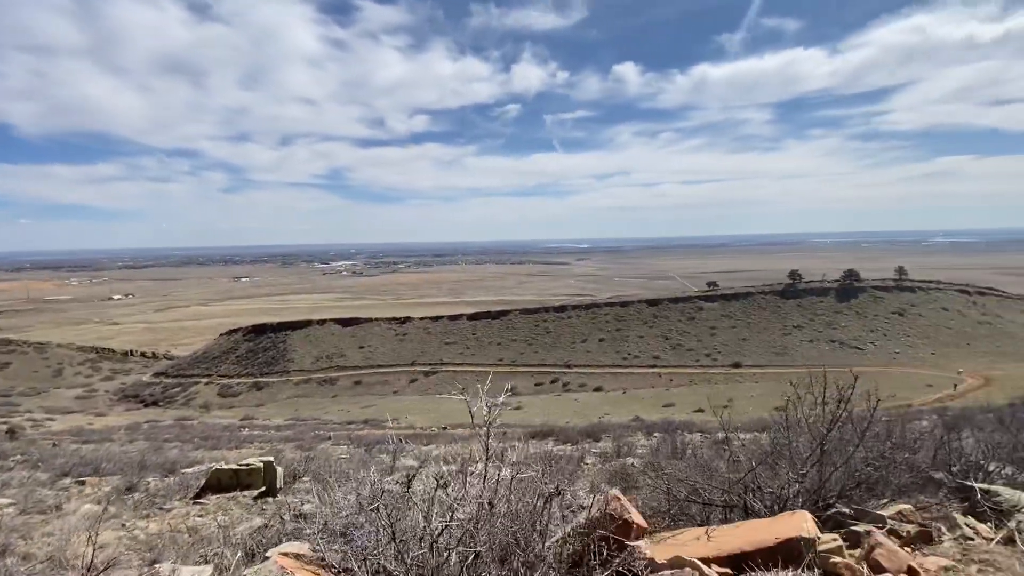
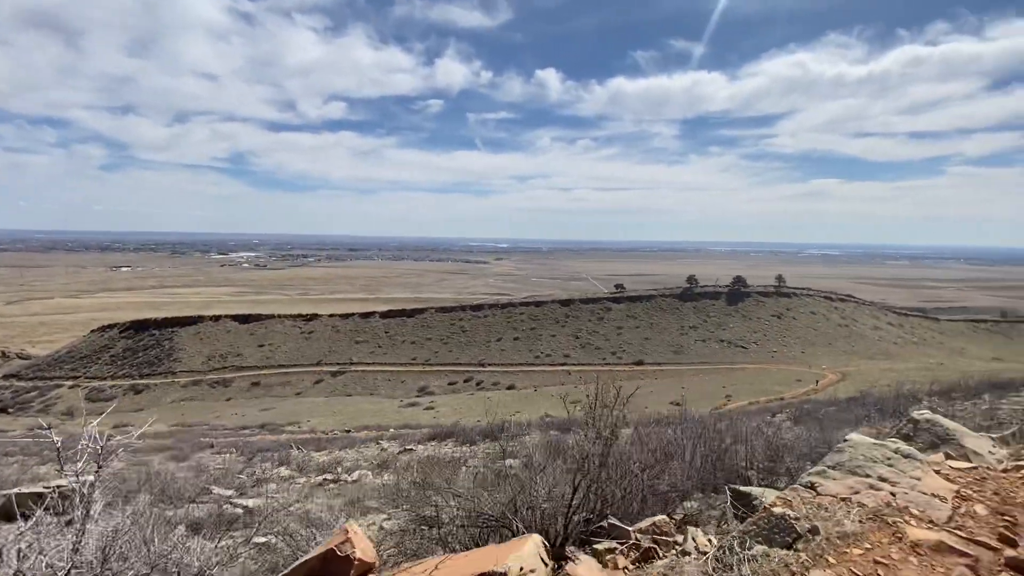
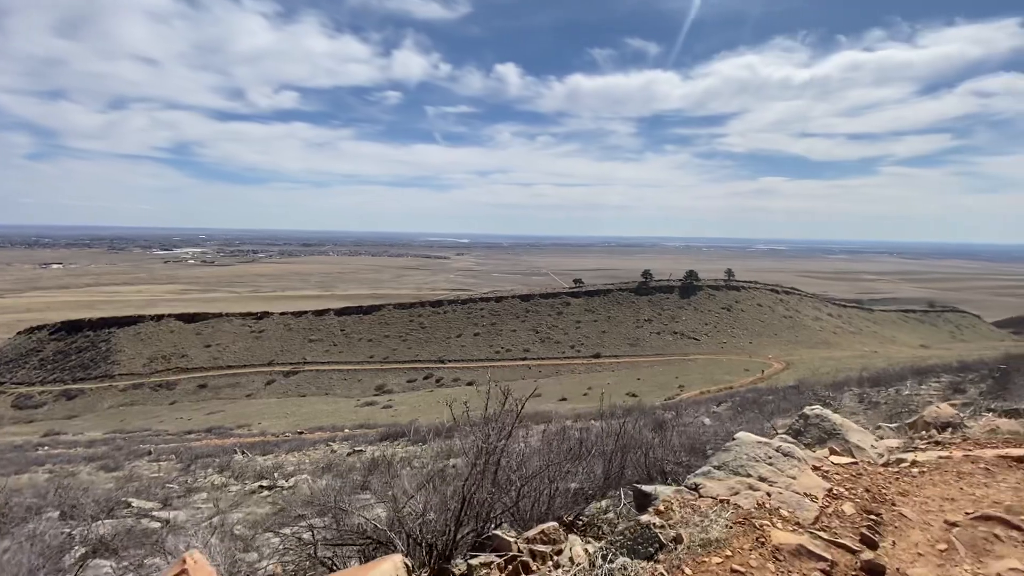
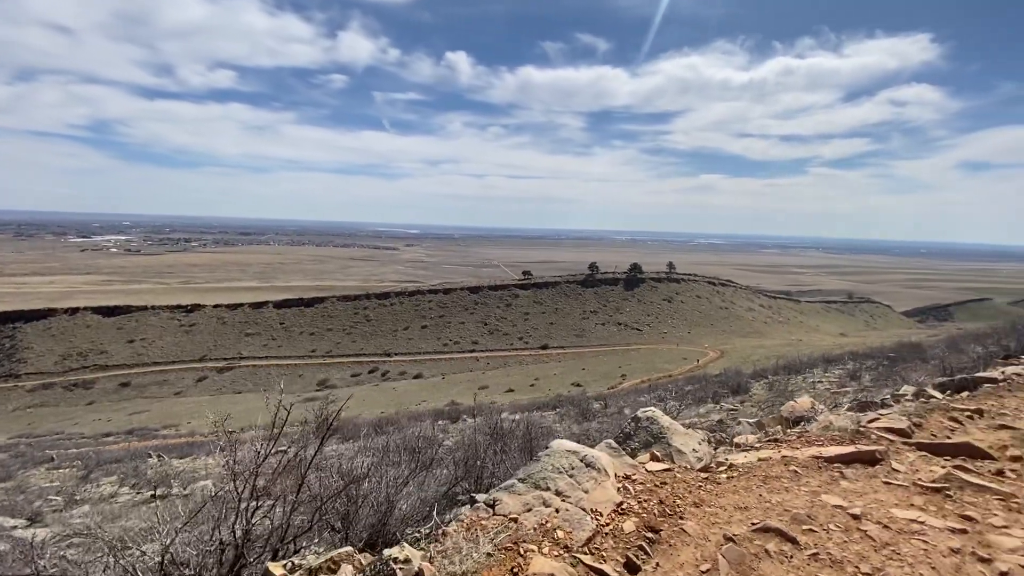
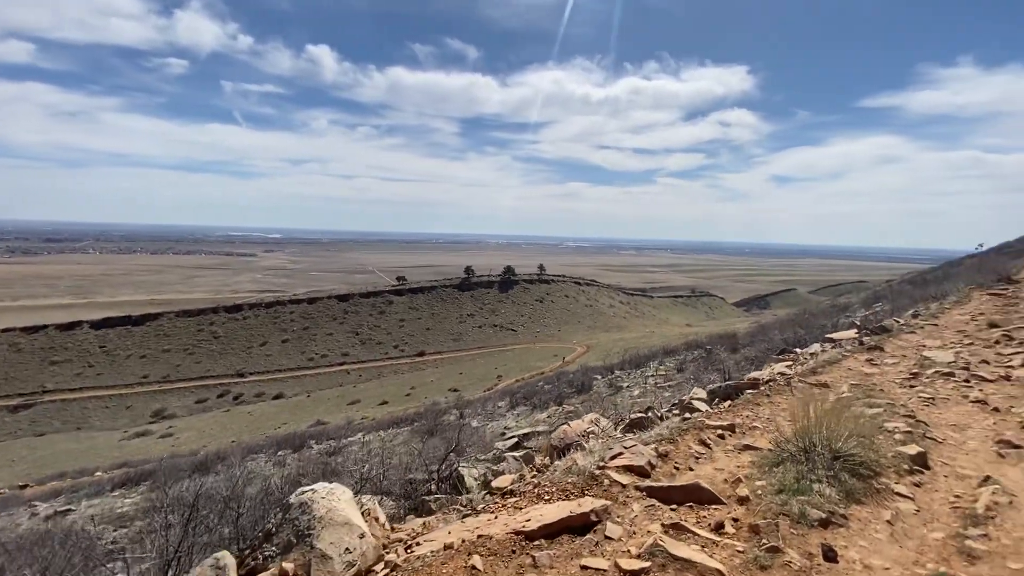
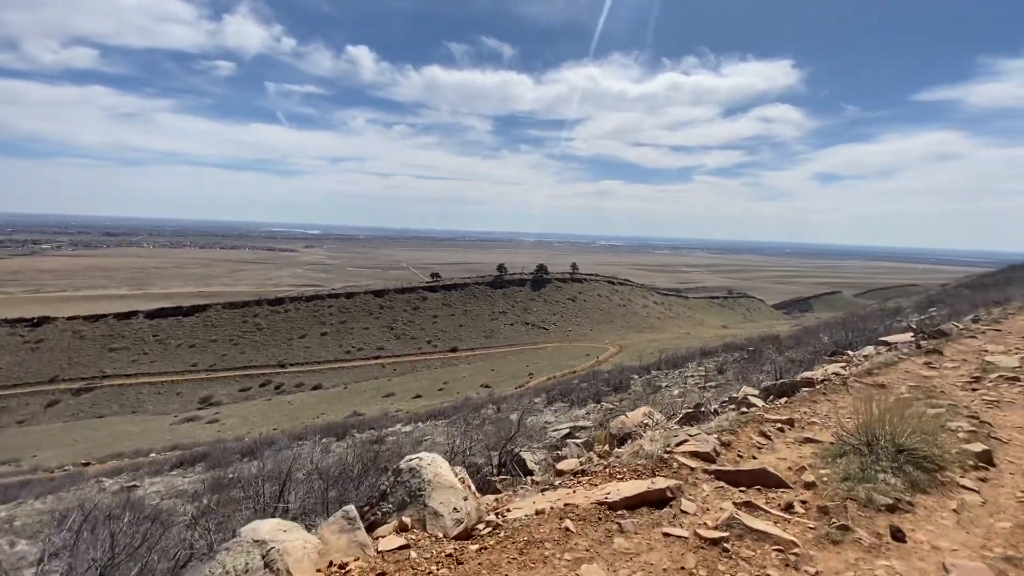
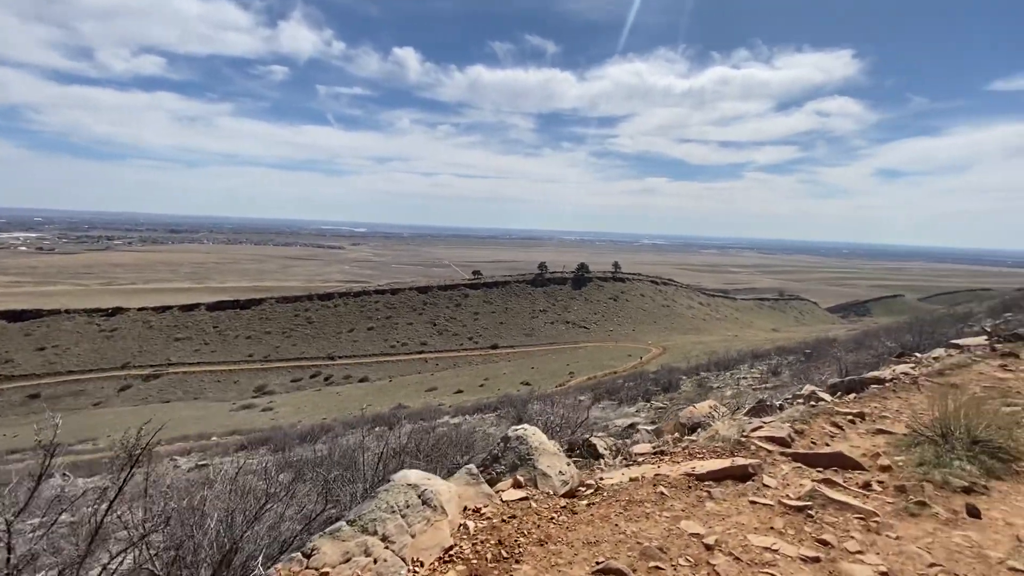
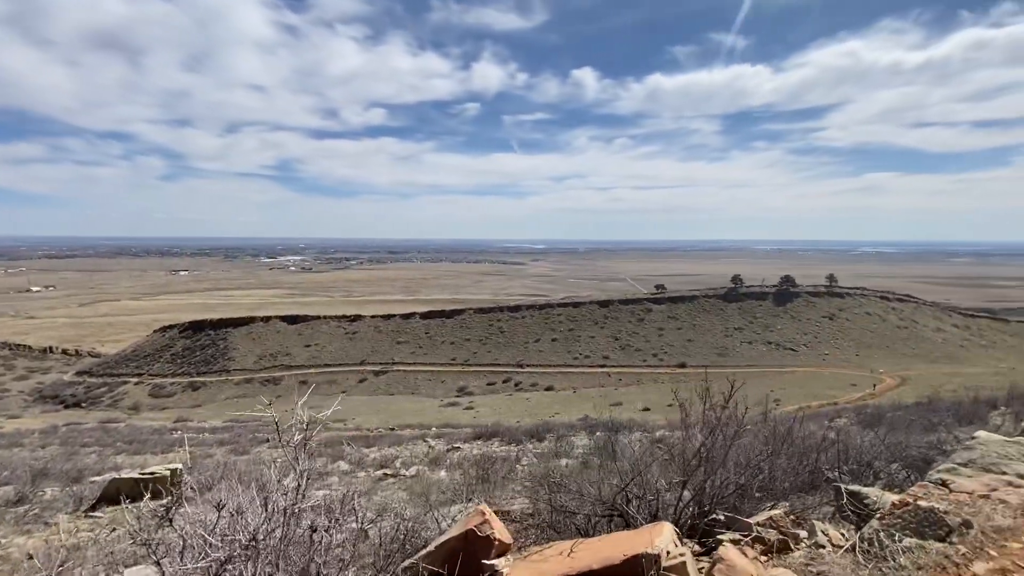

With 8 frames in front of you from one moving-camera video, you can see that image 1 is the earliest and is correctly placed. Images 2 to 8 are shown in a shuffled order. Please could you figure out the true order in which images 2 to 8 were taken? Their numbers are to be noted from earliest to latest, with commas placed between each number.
8, 2, 3, 4, 7, 6, 5
